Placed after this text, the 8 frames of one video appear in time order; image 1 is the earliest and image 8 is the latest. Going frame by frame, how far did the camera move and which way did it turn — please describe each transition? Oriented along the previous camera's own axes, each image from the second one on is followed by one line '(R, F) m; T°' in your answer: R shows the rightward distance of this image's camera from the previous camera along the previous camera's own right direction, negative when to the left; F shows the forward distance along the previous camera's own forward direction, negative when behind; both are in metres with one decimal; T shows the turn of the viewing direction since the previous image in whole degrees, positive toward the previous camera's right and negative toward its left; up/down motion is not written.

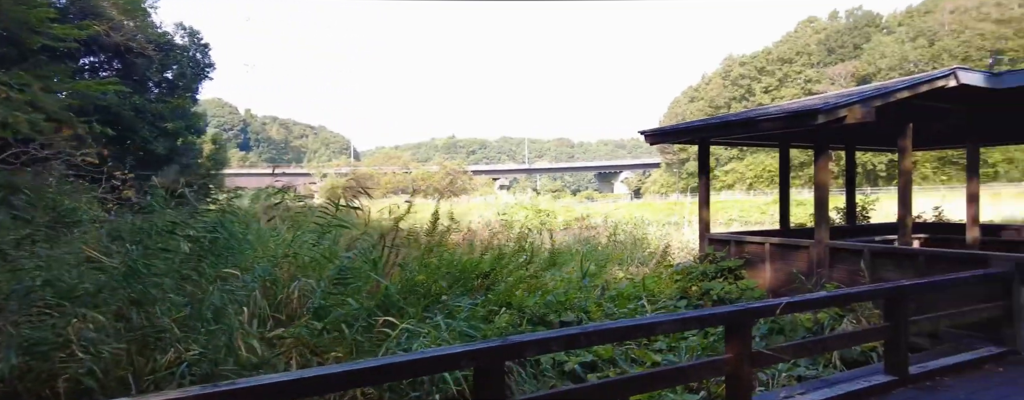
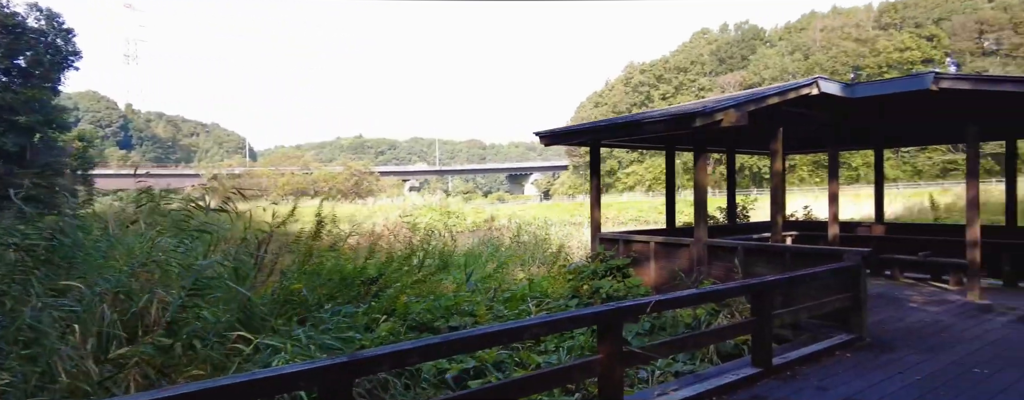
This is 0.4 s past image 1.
(+0.2, +0.1) m; +9°
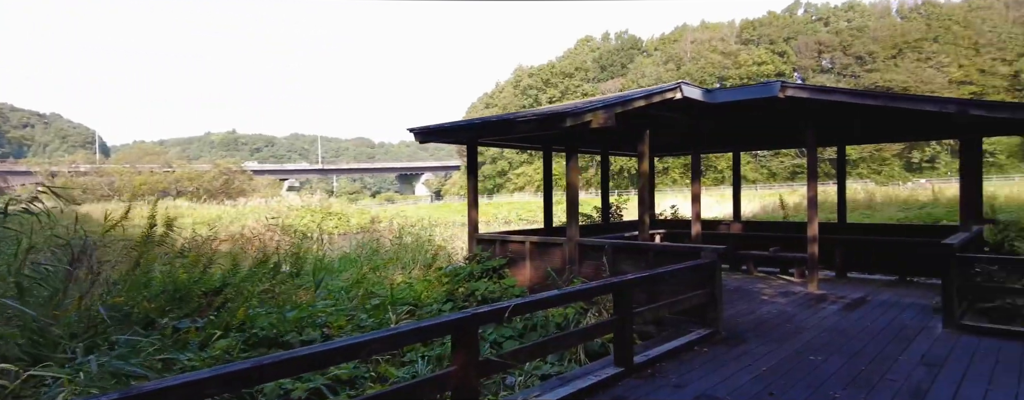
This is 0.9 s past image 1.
(+0.2, +0.2) m; +11°
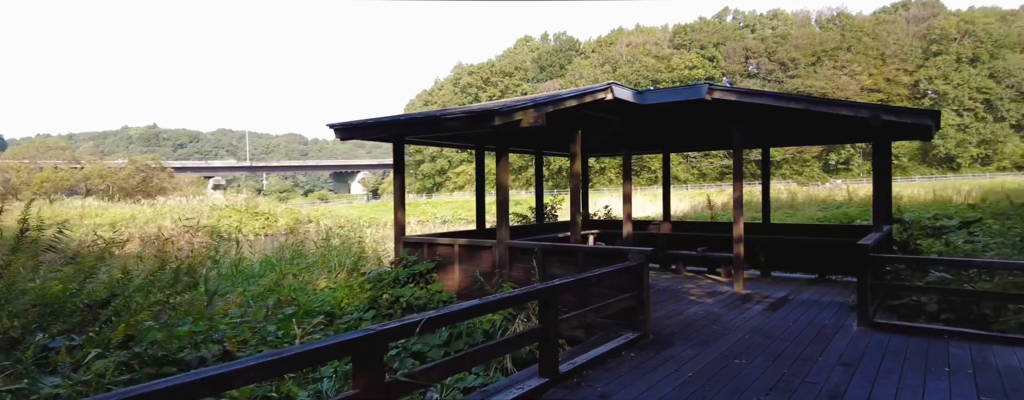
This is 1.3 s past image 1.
(+0.1, +0.2) m; +6°
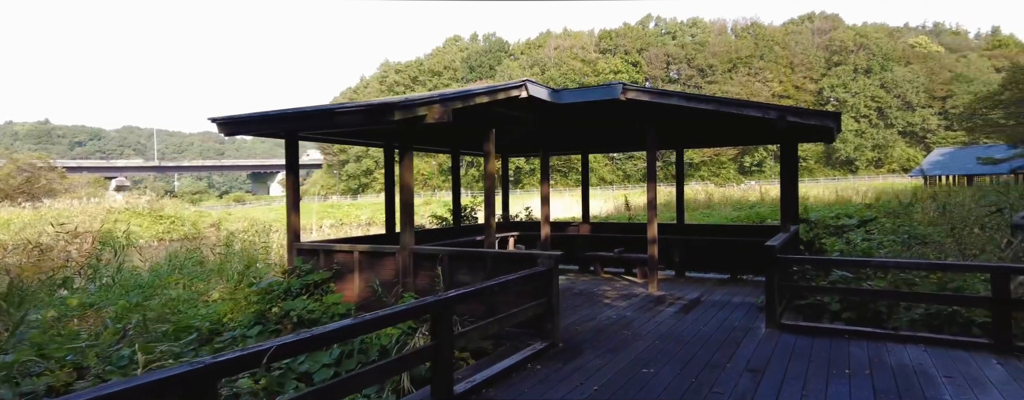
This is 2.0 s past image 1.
(+0.2, +0.3) m; +7°
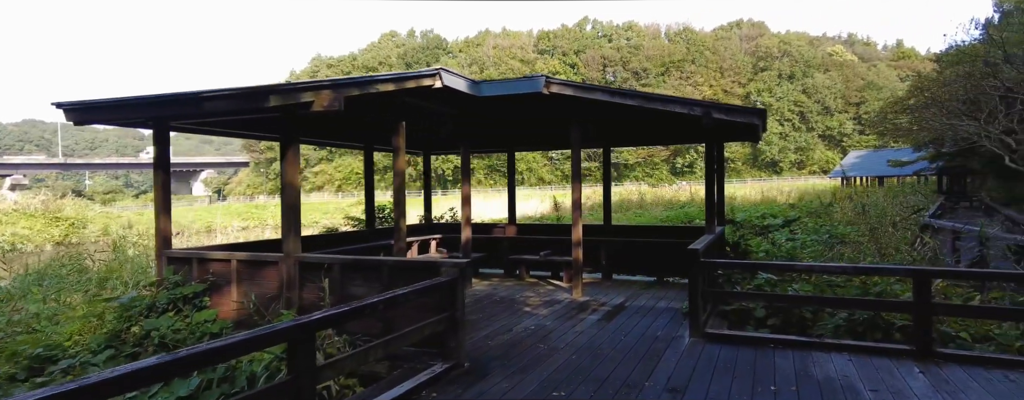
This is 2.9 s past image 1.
(+0.3, +0.5) m; +6°
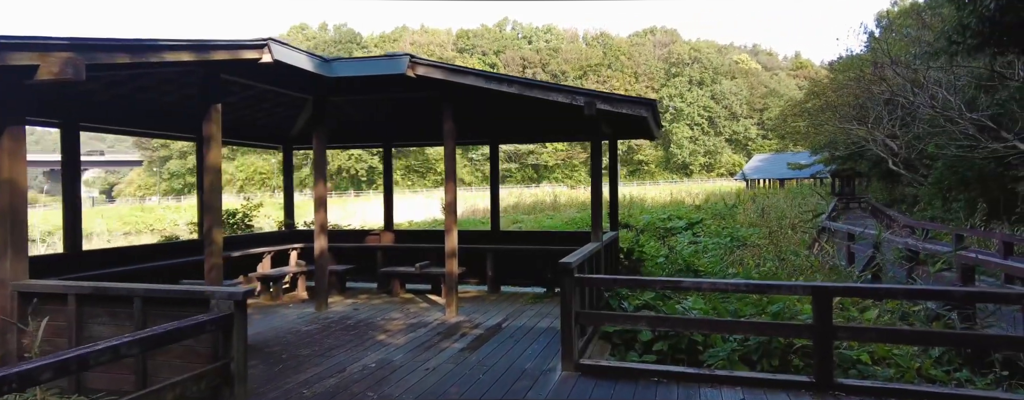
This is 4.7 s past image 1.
(+0.6, +0.9) m; +7°
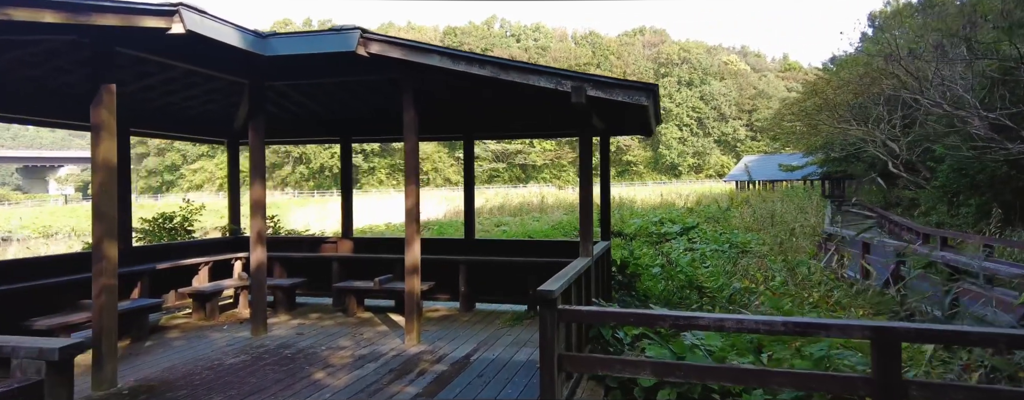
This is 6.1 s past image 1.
(+0.1, +0.9) m; +1°
